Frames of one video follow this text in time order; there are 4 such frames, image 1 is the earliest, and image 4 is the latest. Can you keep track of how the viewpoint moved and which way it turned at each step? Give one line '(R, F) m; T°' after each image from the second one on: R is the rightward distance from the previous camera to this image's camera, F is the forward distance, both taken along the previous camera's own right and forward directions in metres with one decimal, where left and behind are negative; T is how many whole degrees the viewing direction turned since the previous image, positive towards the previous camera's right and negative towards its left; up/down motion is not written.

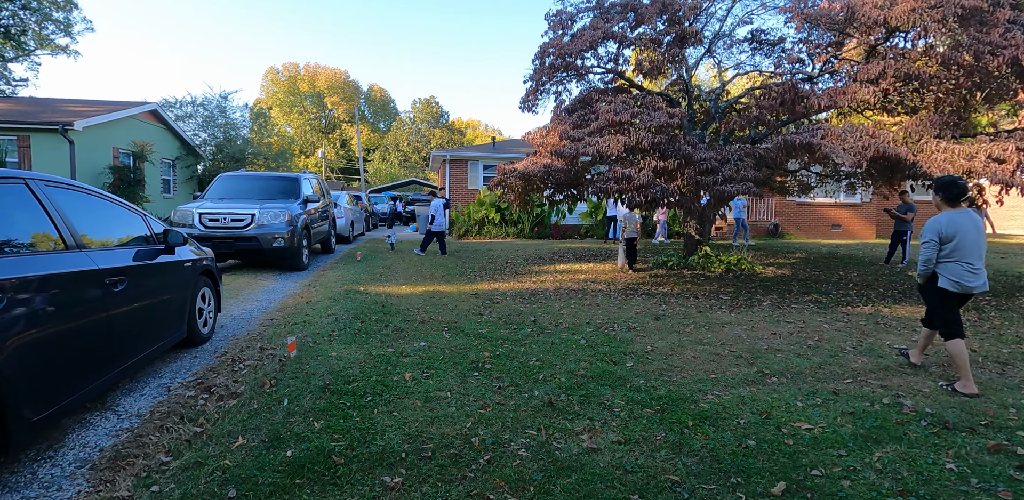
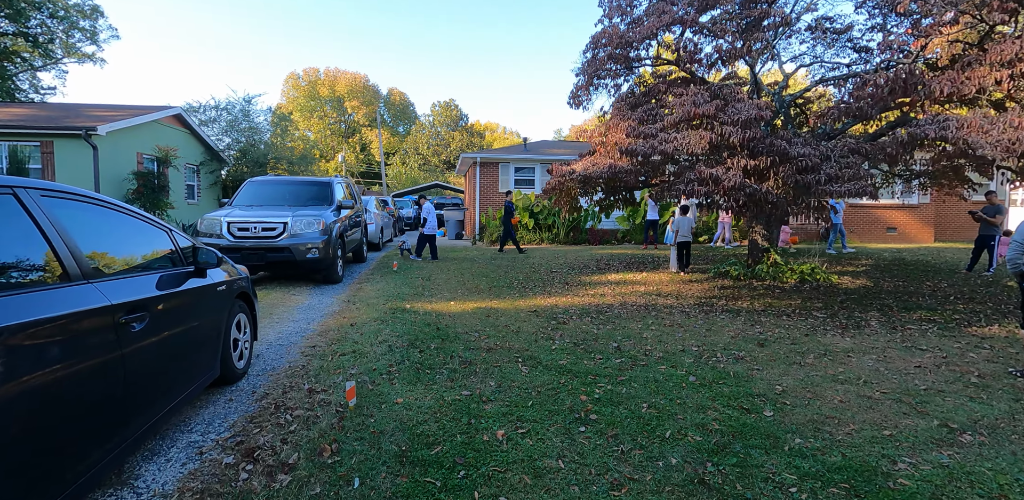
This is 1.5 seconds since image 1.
(-0.6, +0.9) m; -2°
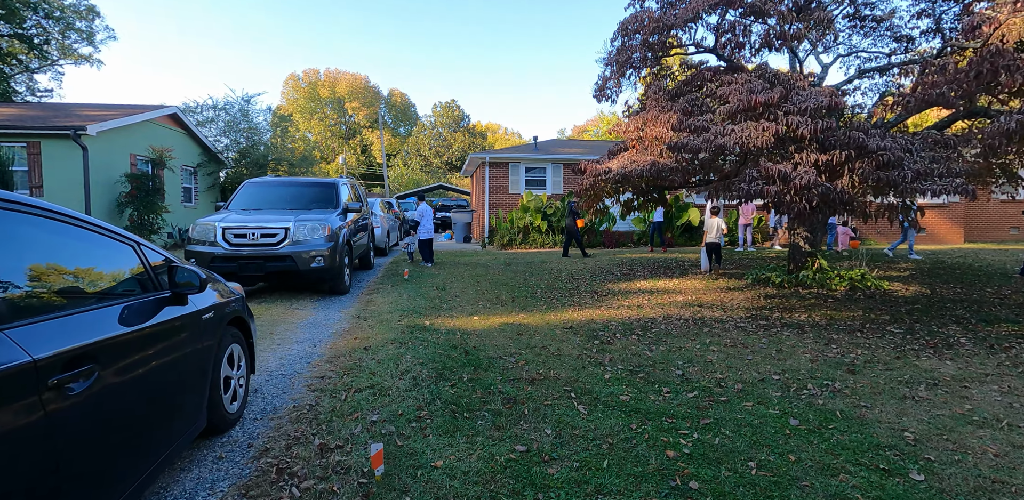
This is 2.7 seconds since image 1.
(-0.4, +0.8) m; 0°
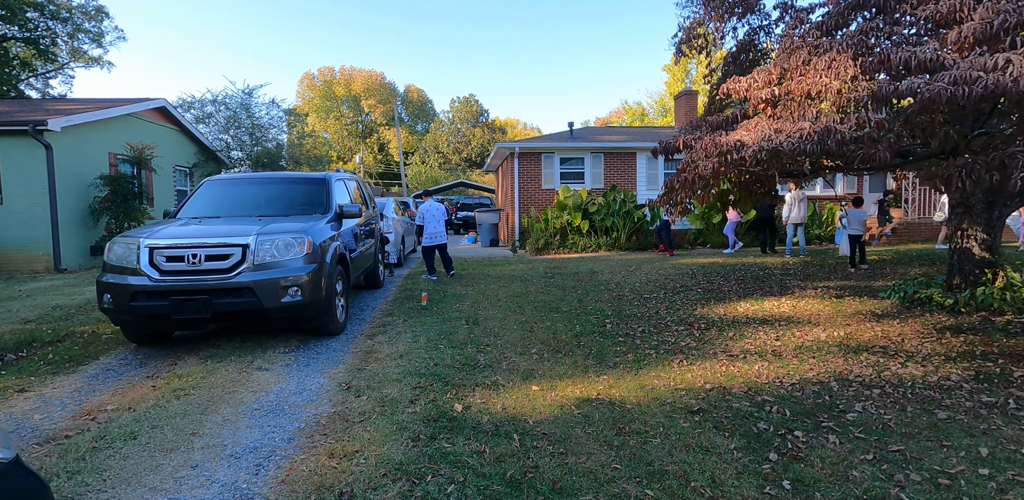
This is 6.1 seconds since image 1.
(-0.5, +2.4) m; -2°
